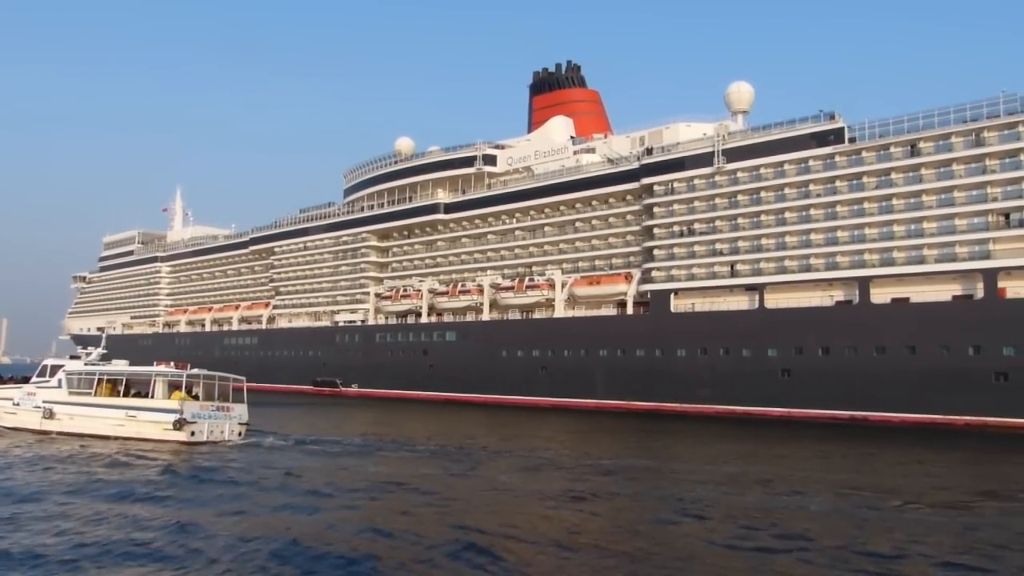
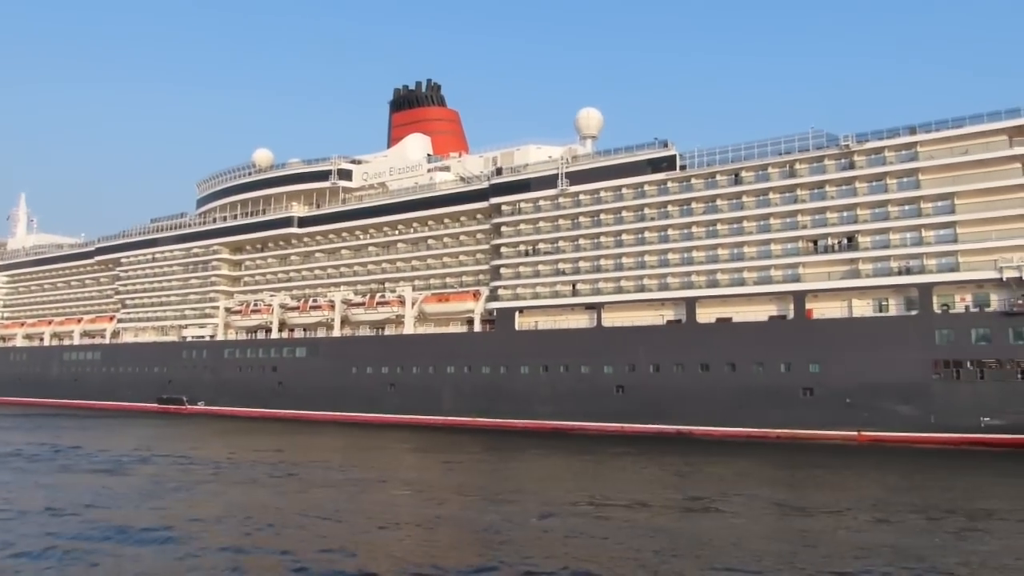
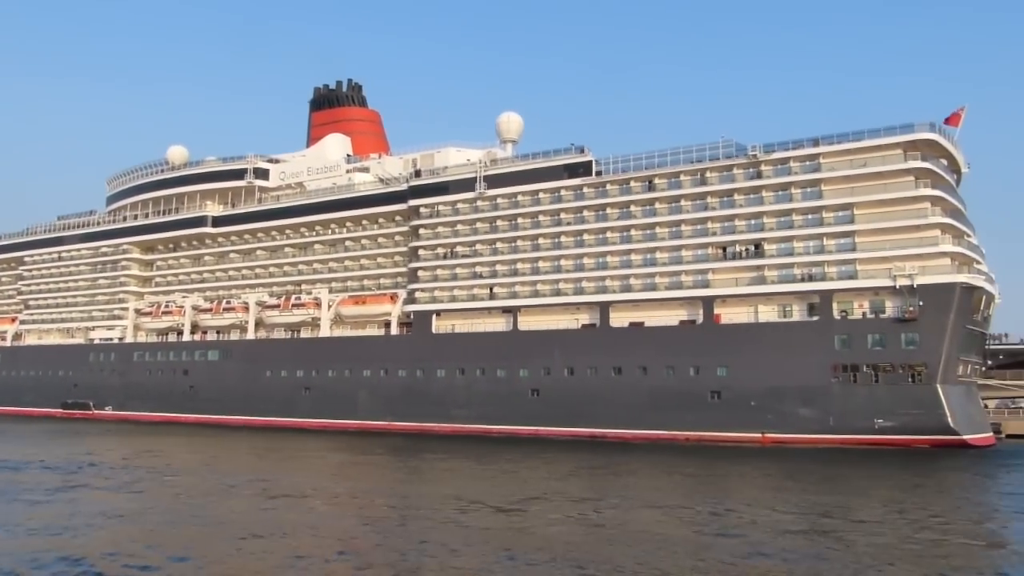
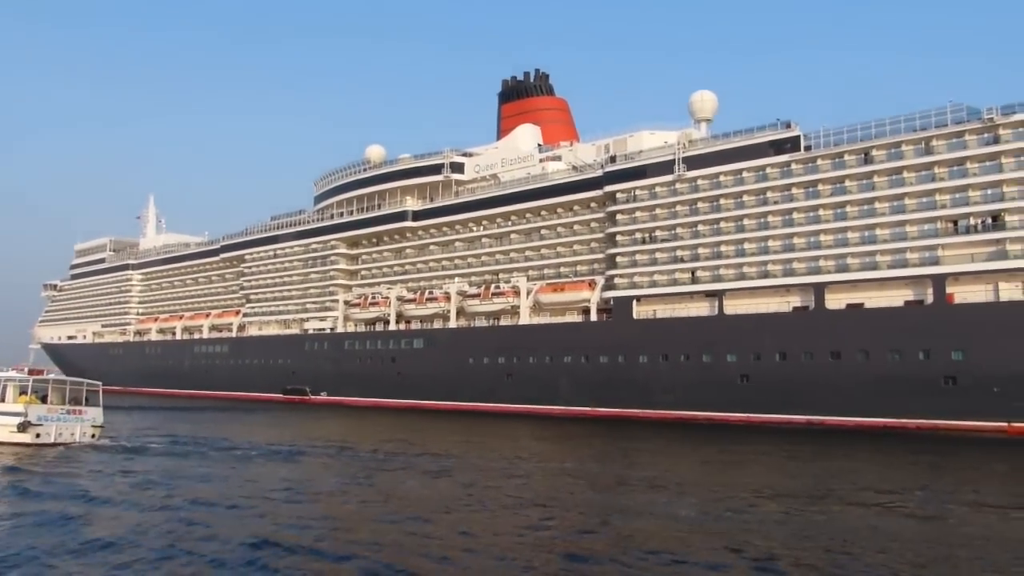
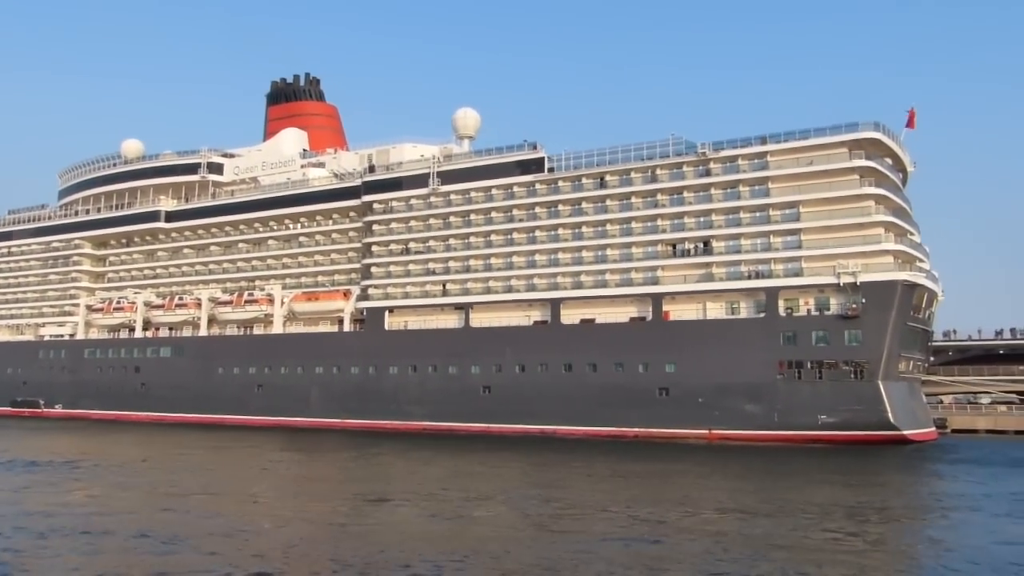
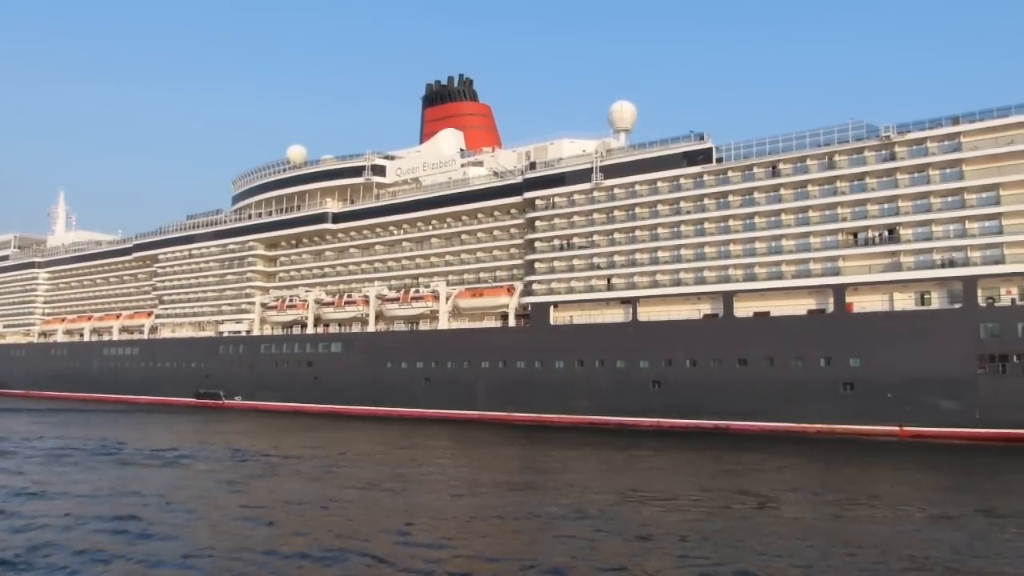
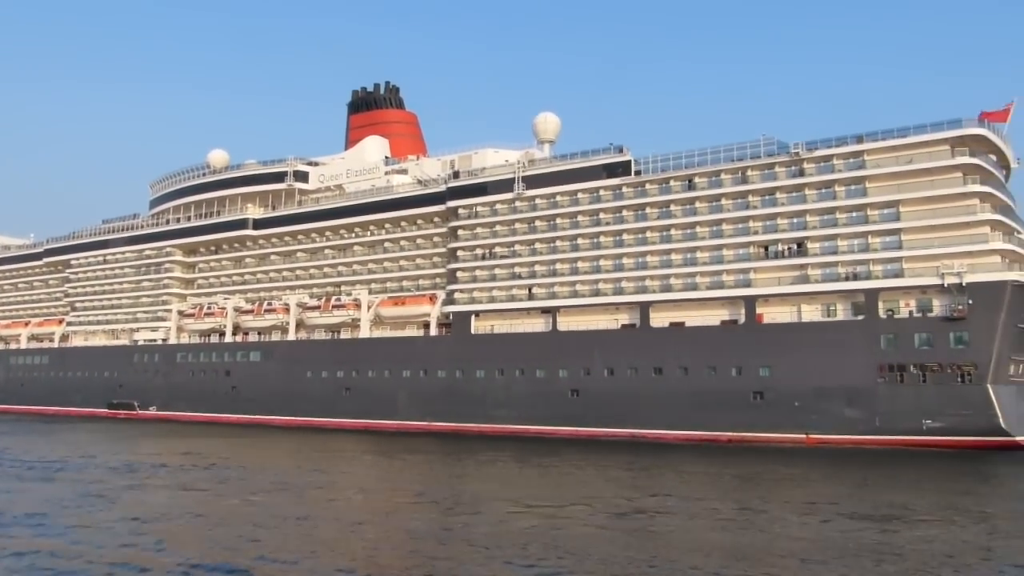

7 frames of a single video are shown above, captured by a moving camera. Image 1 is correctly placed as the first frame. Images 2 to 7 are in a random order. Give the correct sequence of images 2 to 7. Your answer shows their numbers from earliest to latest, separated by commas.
4, 6, 2, 7, 3, 5
